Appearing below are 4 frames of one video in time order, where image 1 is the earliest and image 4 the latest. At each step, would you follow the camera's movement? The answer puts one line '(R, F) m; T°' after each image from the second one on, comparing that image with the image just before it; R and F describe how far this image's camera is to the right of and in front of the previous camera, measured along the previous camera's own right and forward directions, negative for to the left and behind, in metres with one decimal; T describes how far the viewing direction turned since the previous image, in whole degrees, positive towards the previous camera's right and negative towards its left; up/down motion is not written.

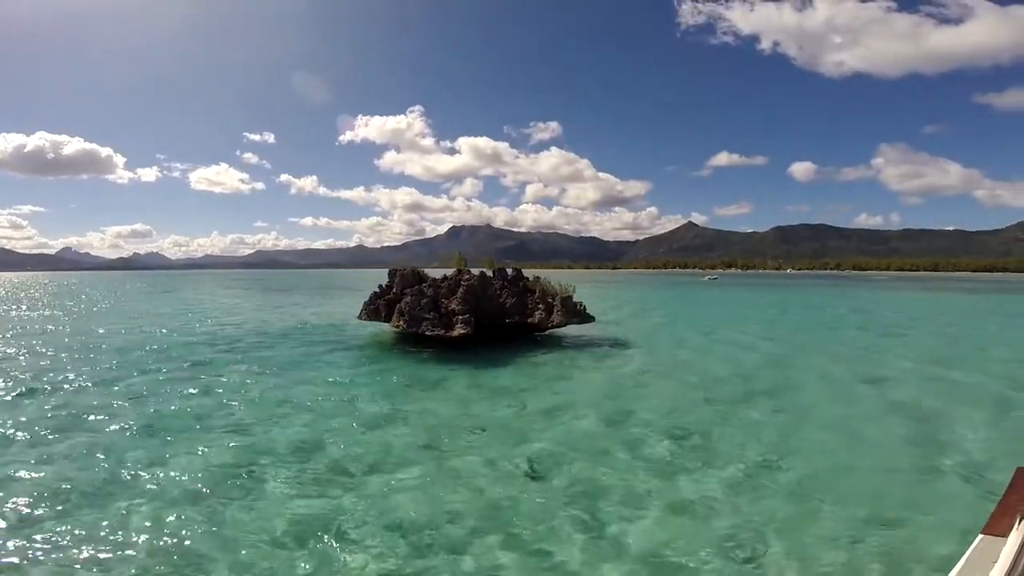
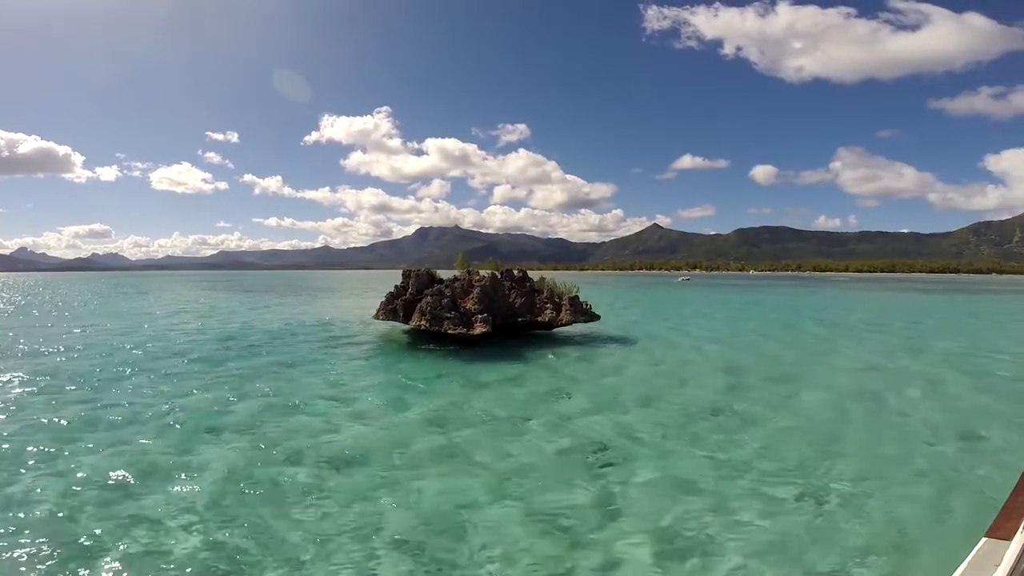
(-0.7, -0.2) m; +3°
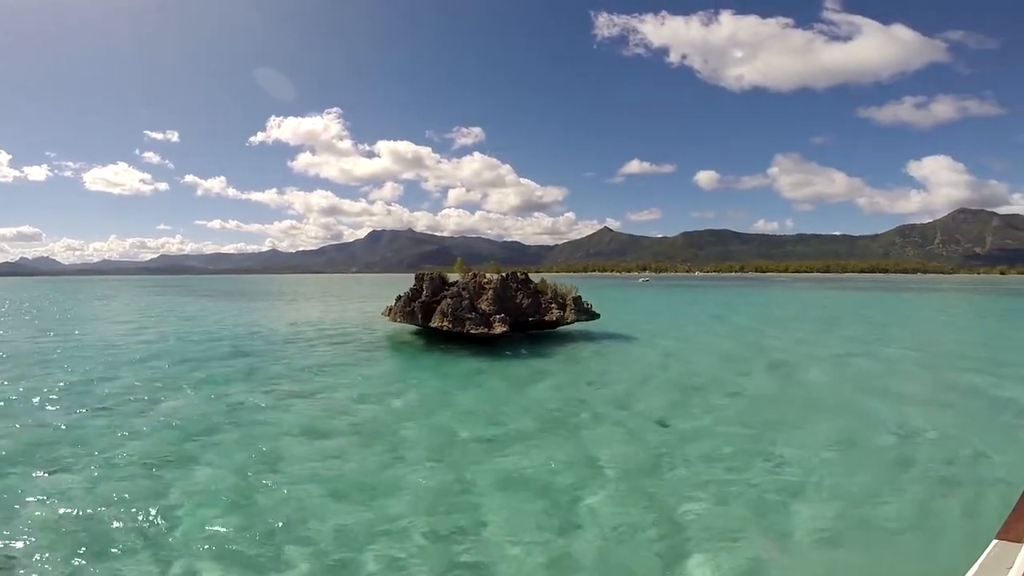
(-0.9, -0.2) m; +4°
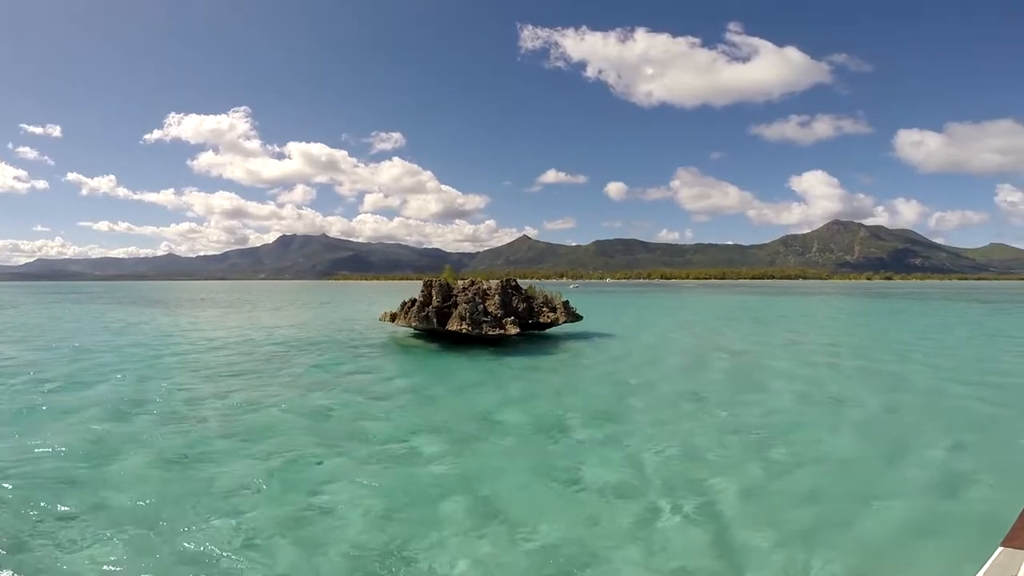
(-0.3, +1.1) m; +9°
